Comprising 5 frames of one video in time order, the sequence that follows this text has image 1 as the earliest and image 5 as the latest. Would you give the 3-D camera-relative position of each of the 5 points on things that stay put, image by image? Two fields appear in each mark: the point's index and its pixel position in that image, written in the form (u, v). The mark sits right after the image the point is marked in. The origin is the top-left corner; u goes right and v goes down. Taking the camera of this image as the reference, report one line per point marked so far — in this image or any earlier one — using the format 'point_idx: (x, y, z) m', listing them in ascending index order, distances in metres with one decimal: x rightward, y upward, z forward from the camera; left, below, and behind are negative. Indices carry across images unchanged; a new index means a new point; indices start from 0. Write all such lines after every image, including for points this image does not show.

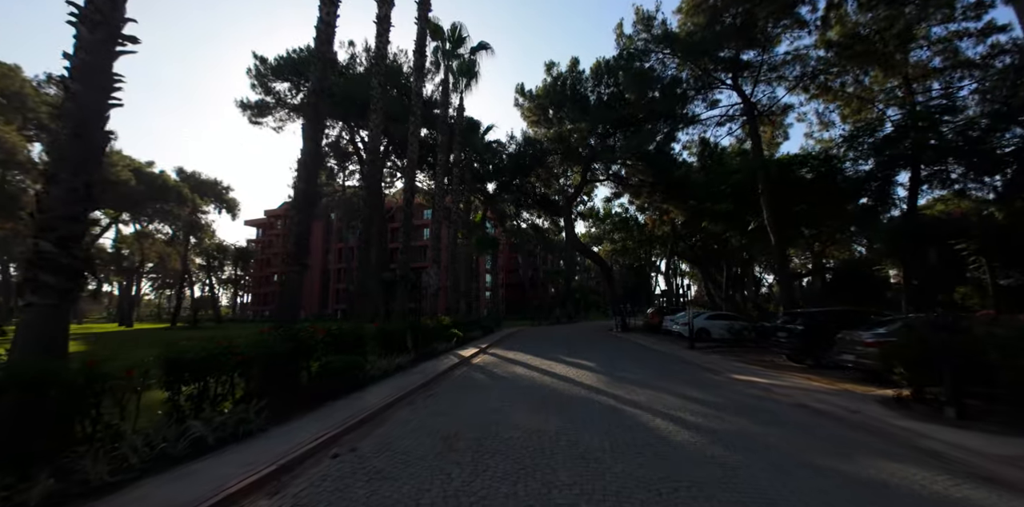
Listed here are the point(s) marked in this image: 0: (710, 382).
0: (+4.5, -3.0, +8.9) m
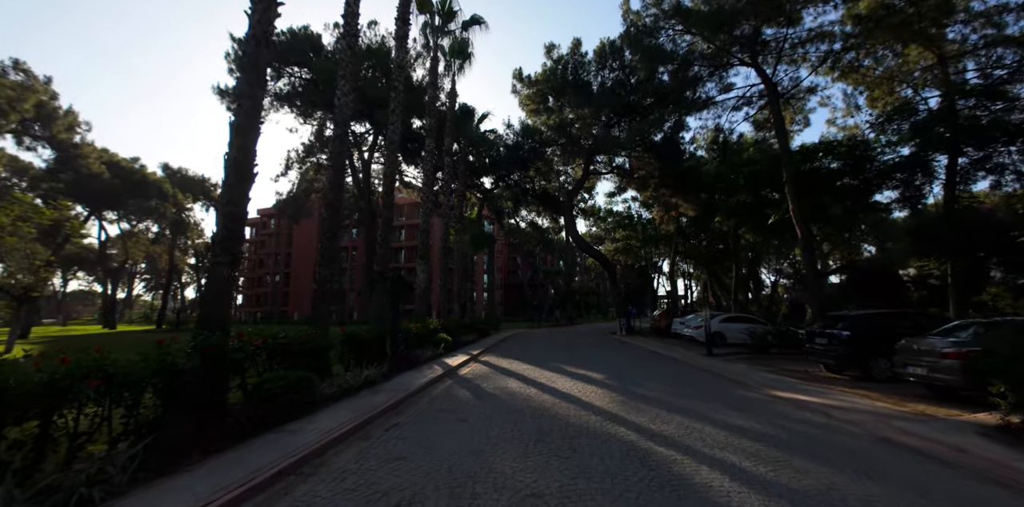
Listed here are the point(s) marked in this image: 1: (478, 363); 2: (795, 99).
0: (+4.4, -2.8, +7.2) m
1: (-1.0, -3.2, +11.4) m
2: (+12.8, +7.1, +17.6) m
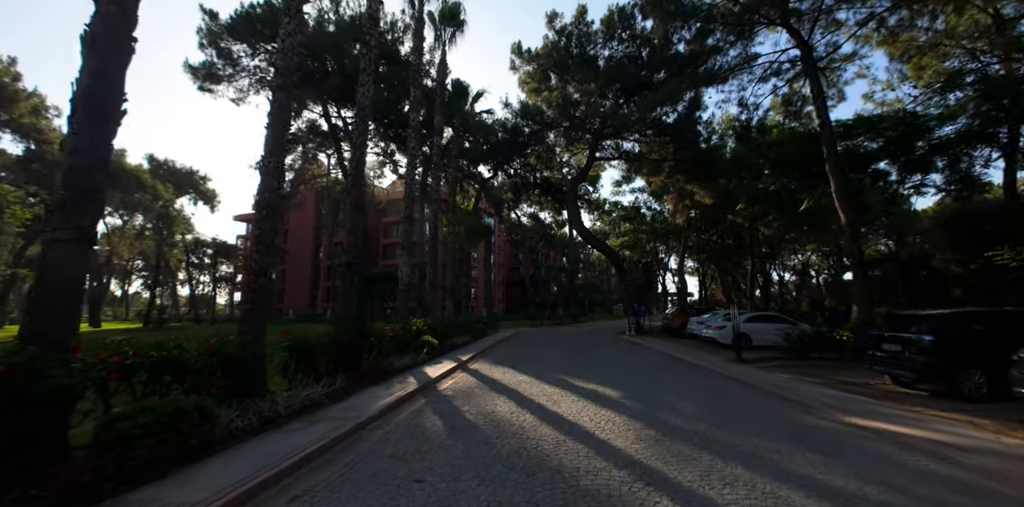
0: (+4.2, -2.5, +5.2) m
1: (-1.1, -2.9, +9.4) m
2: (+12.7, +7.5, +15.5) m
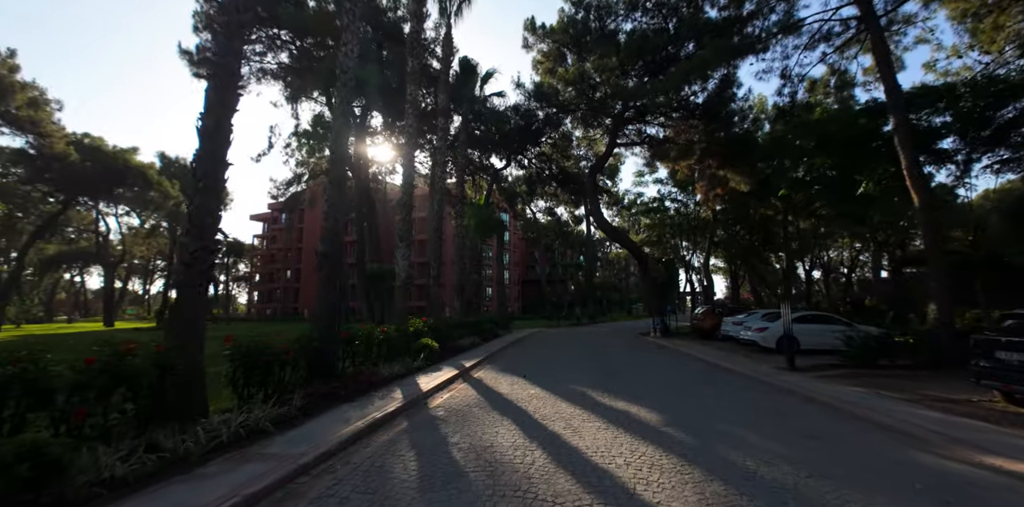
0: (+4.2, -2.2, +3.5) m
1: (-0.9, -2.6, +7.9) m
2: (+13.1, +7.8, +13.4) m
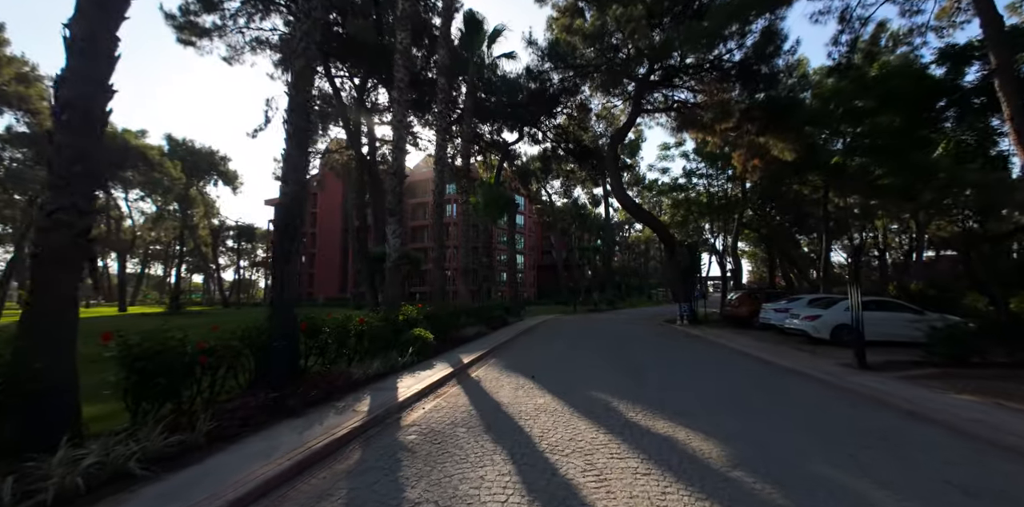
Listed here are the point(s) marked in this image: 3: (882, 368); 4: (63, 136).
0: (+4.1, -1.9, +1.8) m
1: (-0.8, -2.2, +6.4) m
2: (+13.3, +8.6, +10.9) m
3: (+7.6, -2.4, +7.9) m
4: (-4.2, +1.1, +3.6) m
